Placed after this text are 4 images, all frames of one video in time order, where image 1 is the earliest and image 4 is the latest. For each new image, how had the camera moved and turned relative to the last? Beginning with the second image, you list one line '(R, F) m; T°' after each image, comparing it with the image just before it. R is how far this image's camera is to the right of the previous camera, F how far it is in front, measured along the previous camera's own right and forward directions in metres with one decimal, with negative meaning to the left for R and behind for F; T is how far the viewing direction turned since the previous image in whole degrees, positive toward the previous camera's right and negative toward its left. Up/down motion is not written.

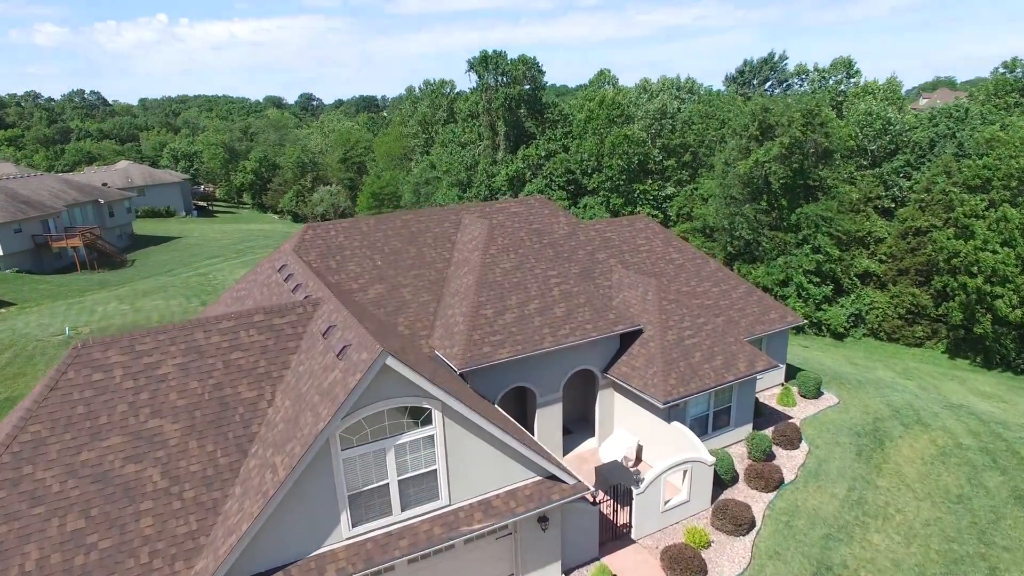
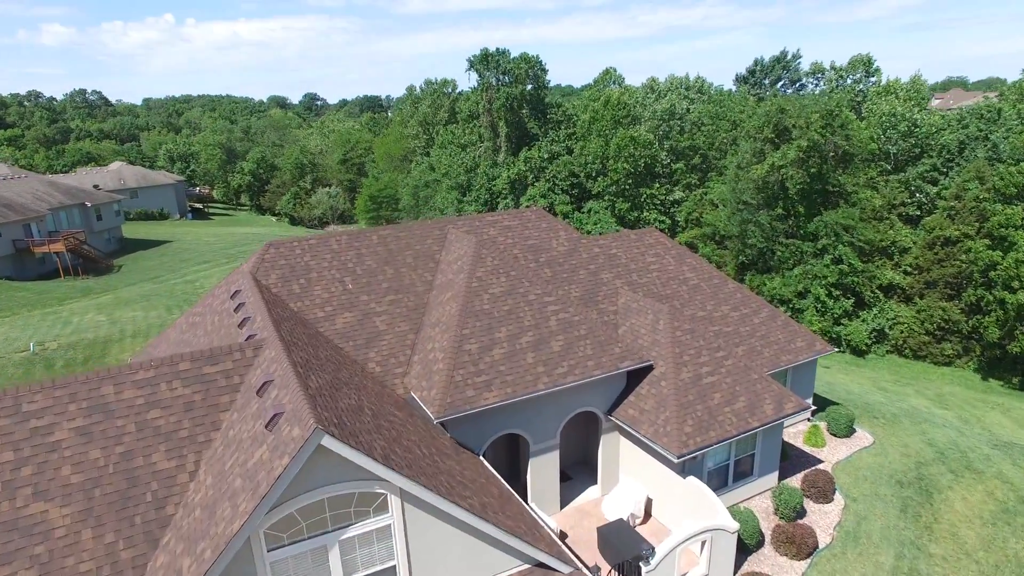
(+0.4, +2.8) m; 0°
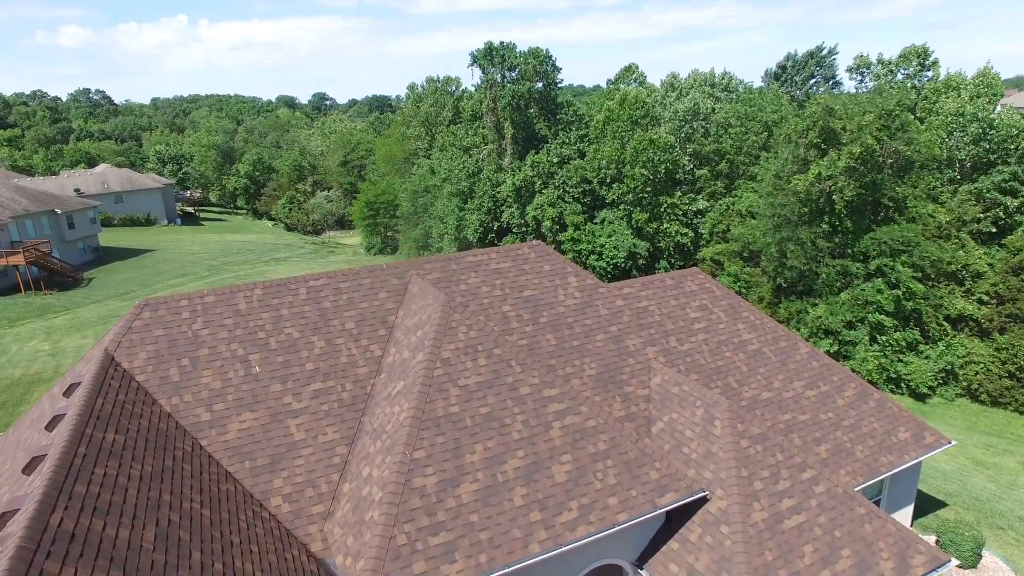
(+0.6, +6.0) m; -1°
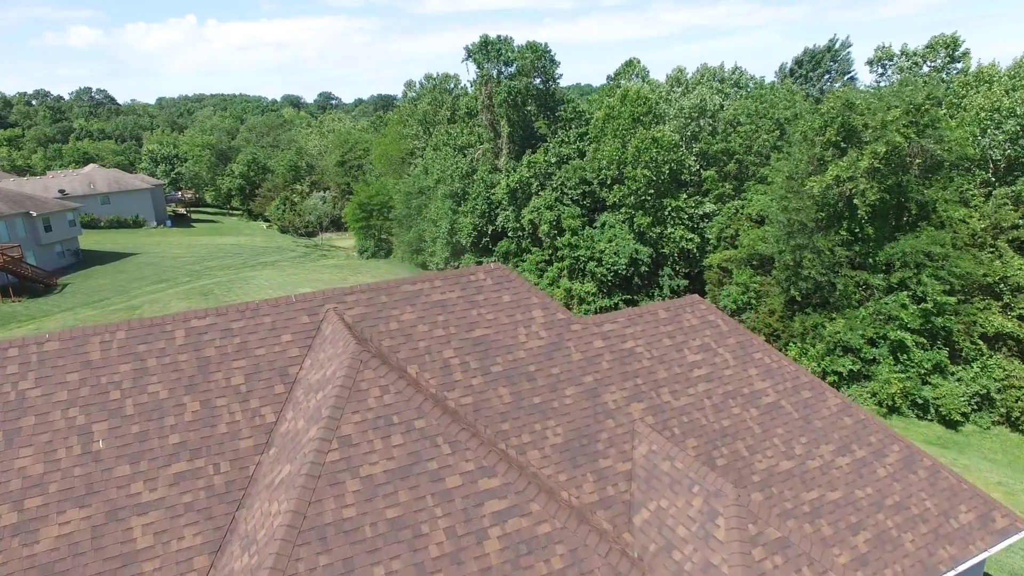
(+1.2, +3.3) m; -1°
